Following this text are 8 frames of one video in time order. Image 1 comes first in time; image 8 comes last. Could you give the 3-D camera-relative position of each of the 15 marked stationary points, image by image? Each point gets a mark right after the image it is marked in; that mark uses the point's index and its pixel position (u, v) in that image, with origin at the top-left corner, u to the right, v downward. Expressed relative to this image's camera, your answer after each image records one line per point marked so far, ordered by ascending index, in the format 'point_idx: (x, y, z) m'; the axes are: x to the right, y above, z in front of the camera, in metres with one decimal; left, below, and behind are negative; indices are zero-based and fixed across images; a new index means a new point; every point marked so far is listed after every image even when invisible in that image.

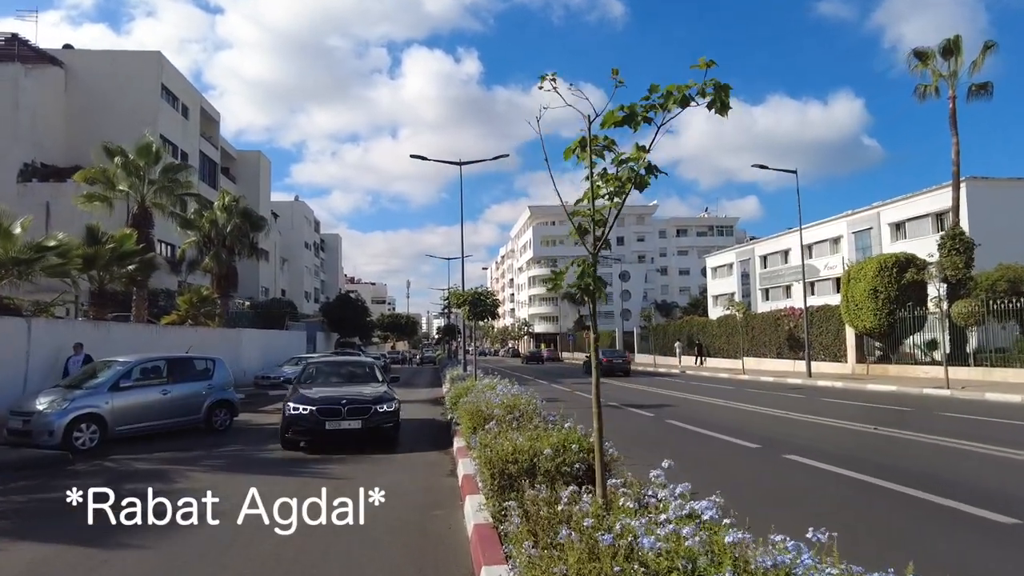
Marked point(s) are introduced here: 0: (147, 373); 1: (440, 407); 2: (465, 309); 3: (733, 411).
0: (-6.6, -1.5, +12.3) m
1: (-2.0, -3.3, +18.9) m
2: (-1.3, -0.6, +18.8) m
3: (+6.3, -3.5, +19.3) m
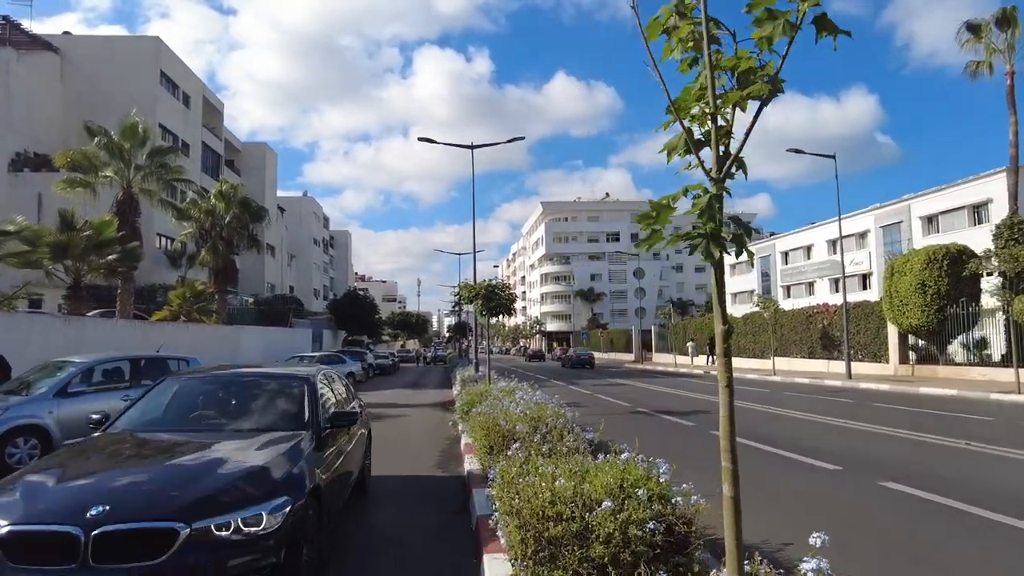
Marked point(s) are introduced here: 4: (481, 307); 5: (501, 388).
0: (-6.3, -1.4, +10.5) m
1: (-1.6, -3.1, +17.0) m
2: (-0.8, -0.4, +16.8) m
3: (+6.7, -3.3, +17.3) m
4: (-0.7, -0.5, +16.9) m
5: (-0.1, -2.0, +13.3) m
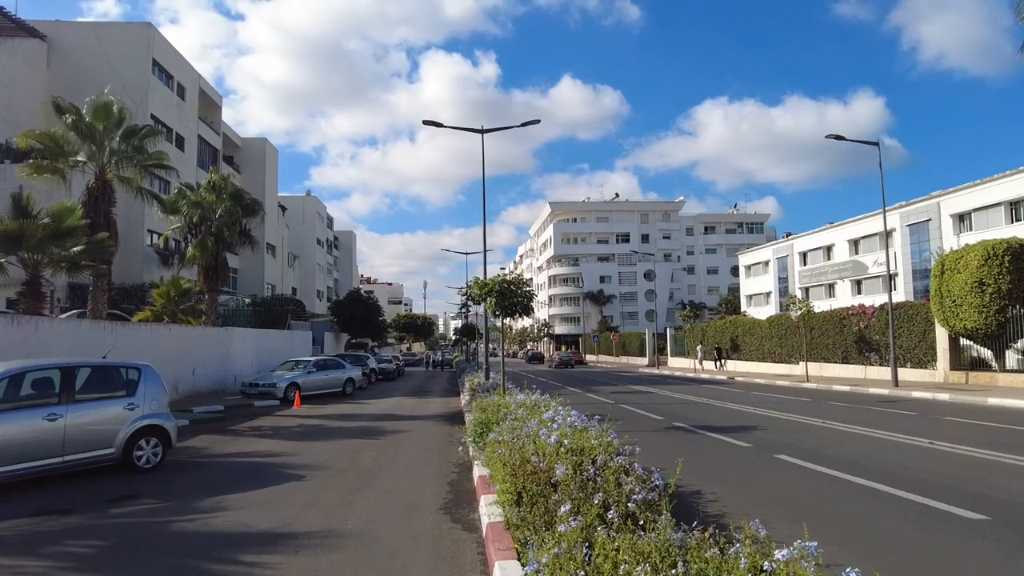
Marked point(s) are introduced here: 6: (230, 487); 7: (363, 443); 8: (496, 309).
0: (-6.0, -1.2, +8.3) m
1: (-1.2, -3.0, +14.8) m
2: (-0.4, -0.3, +14.7) m
3: (+7.1, -3.2, +15.0) m
4: (-0.4, -0.4, +14.7) m
5: (+0.2, -1.9, +11.1) m
6: (-3.7, -2.6, +8.9) m
7: (-2.8, -3.0, +12.9) m
8: (-0.3, -0.4, +14.7) m
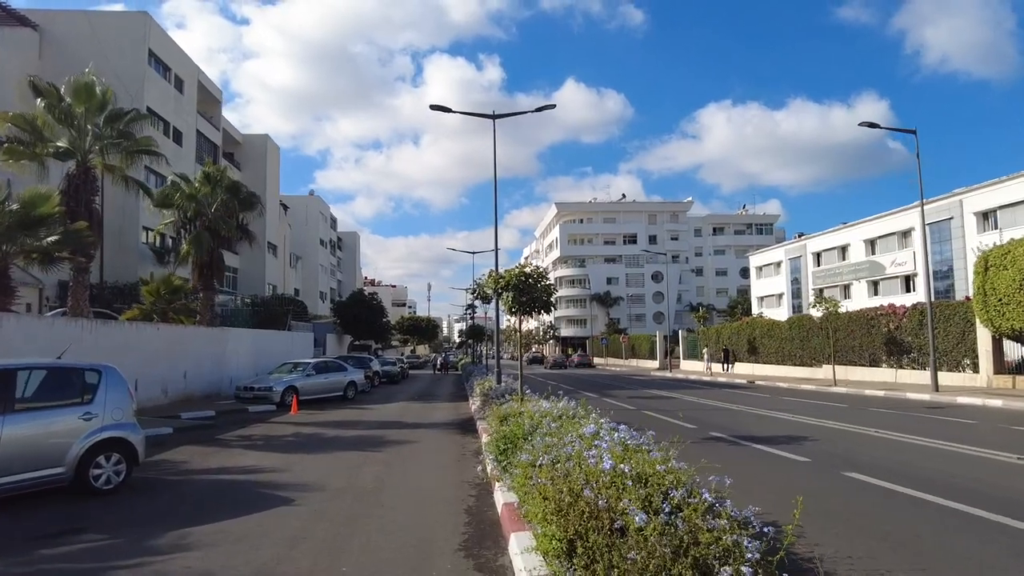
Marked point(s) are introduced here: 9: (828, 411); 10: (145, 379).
0: (-5.6, -1.1, +6.9) m
1: (-0.8, -2.9, +13.3) m
2: (-0.1, -0.2, +13.2) m
3: (+7.5, -3.1, +13.5) m
4: (0.0, -0.3, +13.2) m
5: (+0.6, -1.7, +9.6) m
6: (-3.4, -2.5, +7.4) m
7: (-2.5, -2.8, +11.5) m
8: (0.0, -0.3, +13.2) m
9: (+8.9, -3.5, +19.2) m
10: (-10.3, -2.6, +19.0) m
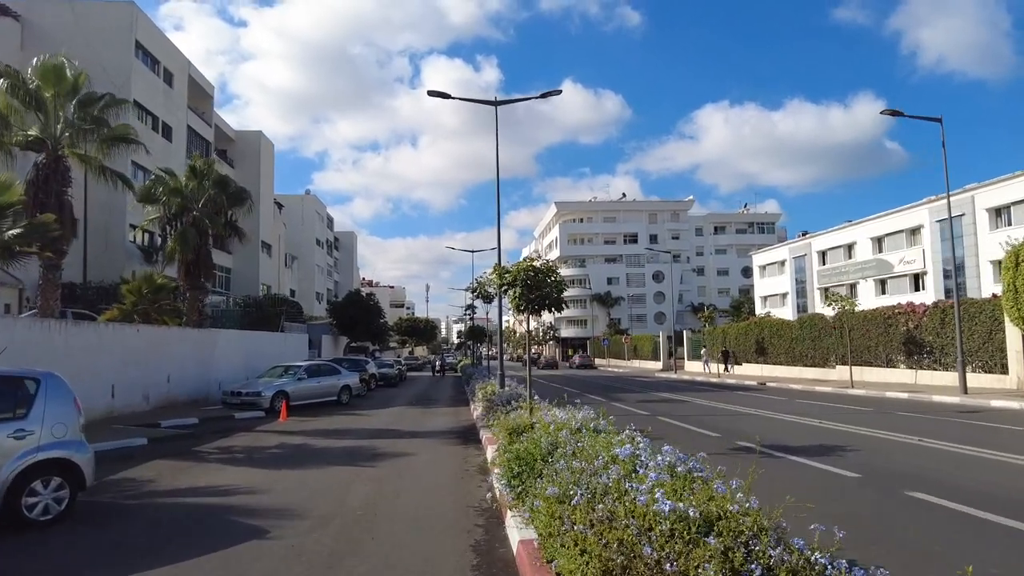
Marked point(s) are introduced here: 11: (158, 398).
0: (-5.5, -1.0, +5.6) m
1: (-0.7, -2.8, +12.1) m
2: (+0.1, -0.1, +11.9) m
3: (+7.6, -3.0, +12.2) m
4: (+0.1, -0.2, +12.0) m
5: (+0.7, -1.6, +8.4) m
6: (-3.2, -2.4, +6.1) m
7: (-2.4, -2.8, +10.2) m
8: (+0.2, -0.2, +12.0) m
9: (+9.0, -3.4, +18.0) m
10: (-10.2, -2.5, +17.8) m
11: (-10.3, -3.2, +19.7) m
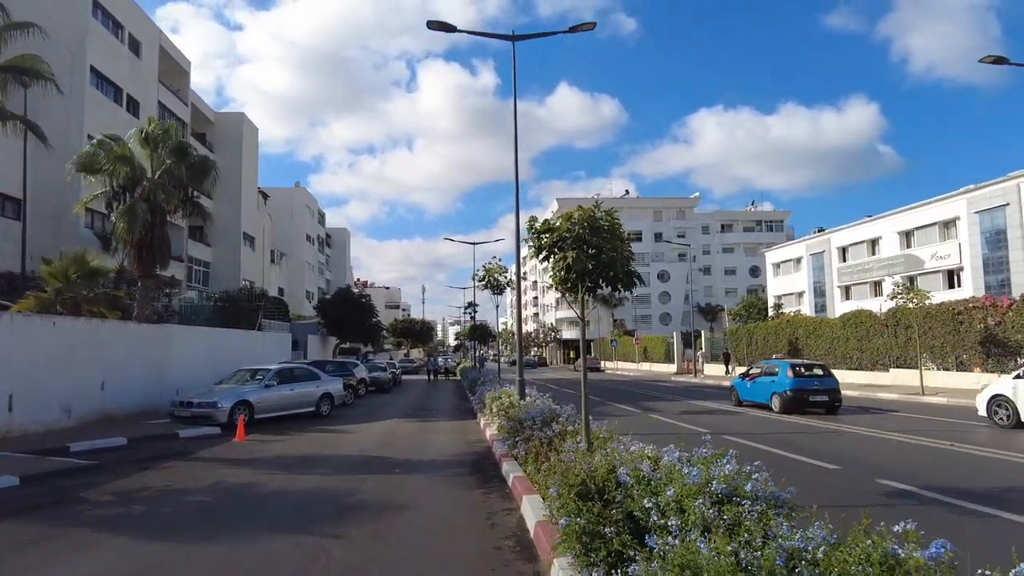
0: (-4.9, -0.6, +1.6) m
1: (-0.2, -2.4, +8.1) m
2: (+0.6, +0.3, +7.9) m
3: (+8.1, -2.6, +8.3) m
4: (+0.6, +0.2, +8.0) m
5: (+1.3, -1.2, +4.4) m
6: (-2.7, -2.0, +2.1) m
7: (-1.8, -2.4, +6.2) m
8: (+0.7, +0.2, +8.0) m
9: (+9.5, -3.0, +14.0) m
10: (-9.7, -2.1, +13.7) m
11: (-9.8, -2.8, +15.7) m
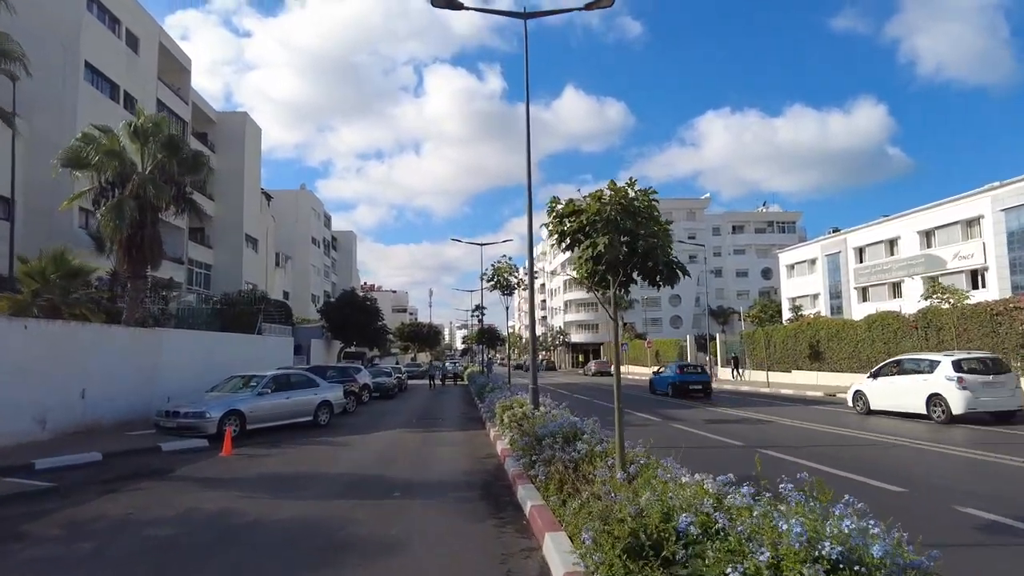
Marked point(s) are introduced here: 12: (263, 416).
0: (-4.8, -0.5, +0.4) m
1: (0.0, -2.4, +6.8) m
2: (+0.7, +0.3, +6.7) m
3: (+8.3, -2.5, +6.9) m
4: (+0.8, +0.3, +6.7) m
5: (+1.4, -1.1, +3.1) m
6: (-2.6, -1.9, +0.9) m
7: (-1.7, -2.3, +4.9) m
8: (+0.9, +0.2, +6.7) m
9: (+9.7, -3.0, +12.7) m
10: (-9.5, -2.1, +12.6) m
11: (-9.5, -2.8, +14.5) m
12: (-5.8, -3.0, +15.9) m
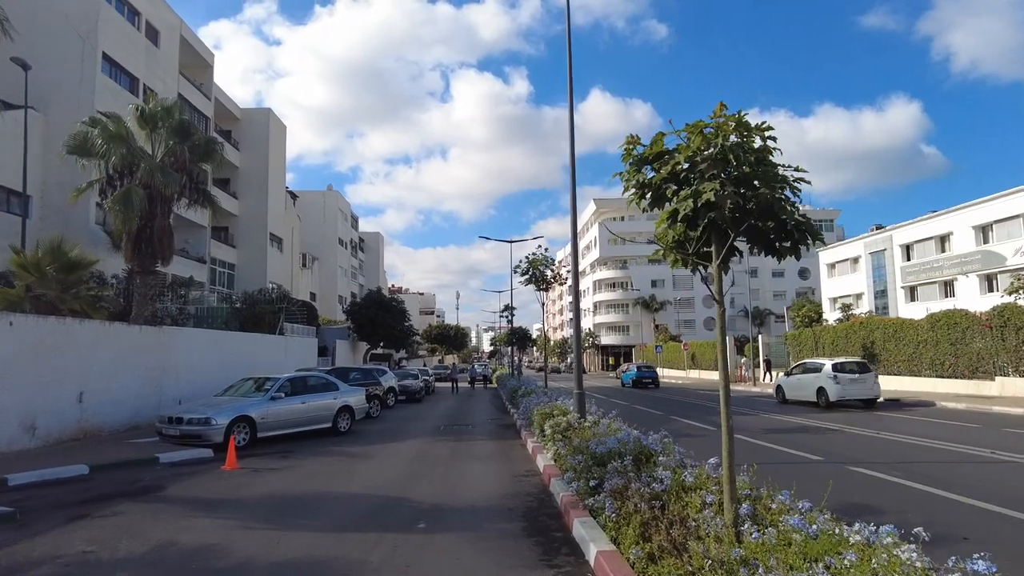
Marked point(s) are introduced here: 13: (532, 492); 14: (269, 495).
0: (-4.6, -0.3, -1.1) m
1: (+0.5, -2.2, +5.1) m
2: (+1.2, +0.5, +4.9) m
3: (+8.8, -2.3, +4.9) m
4: (+1.3, +0.5, +5.0) m
5: (+1.7, -0.9, +1.4) m
6: (-2.3, -1.7, -0.7) m
7: (-1.3, -2.1, +3.3) m
8: (+1.3, +0.4, +5.0) m
9: (+10.4, -2.8, +10.5) m
10: (-8.8, -2.0, +11.2) m
11: (-8.8, -2.7, +13.1) m
12: (-5.0, -2.8, +14.4) m
13: (+0.3, -2.6, +8.6) m
14: (-3.1, -2.7, +8.8) m
